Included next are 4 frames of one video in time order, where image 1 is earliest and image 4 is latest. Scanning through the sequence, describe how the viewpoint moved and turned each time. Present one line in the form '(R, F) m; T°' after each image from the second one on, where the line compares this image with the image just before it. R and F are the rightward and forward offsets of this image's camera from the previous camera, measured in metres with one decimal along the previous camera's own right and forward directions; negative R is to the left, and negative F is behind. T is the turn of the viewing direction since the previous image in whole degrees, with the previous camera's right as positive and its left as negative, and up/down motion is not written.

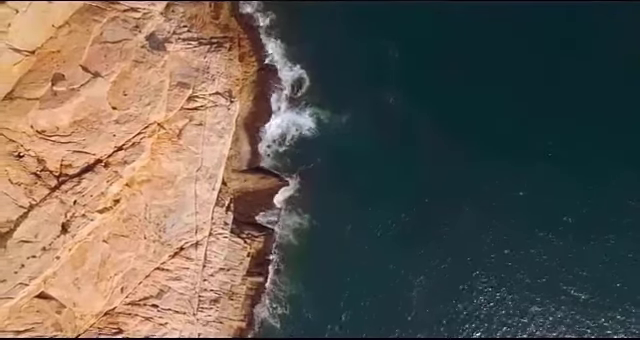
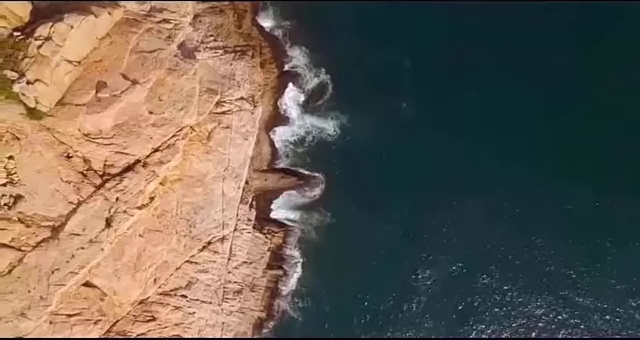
(-1.2, -3.6) m; 0°
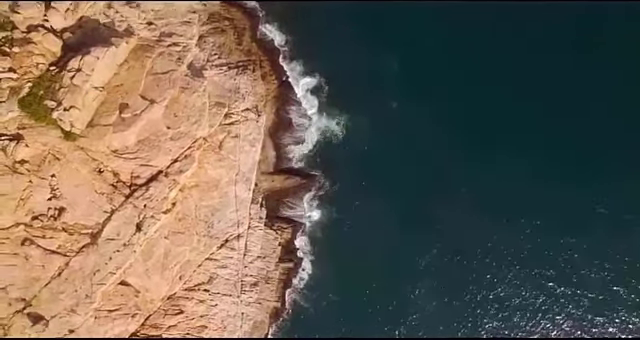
(0.0, -5.5) m; 0°
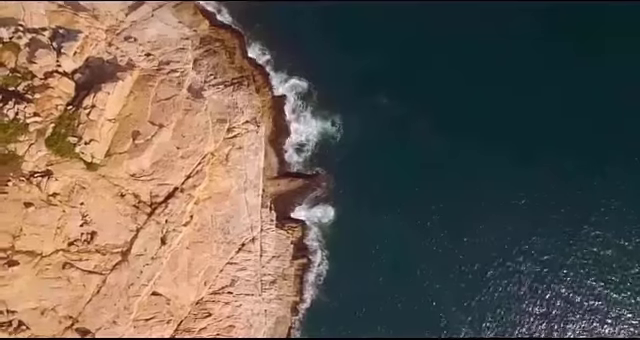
(+0.1, -4.6) m; 0°
